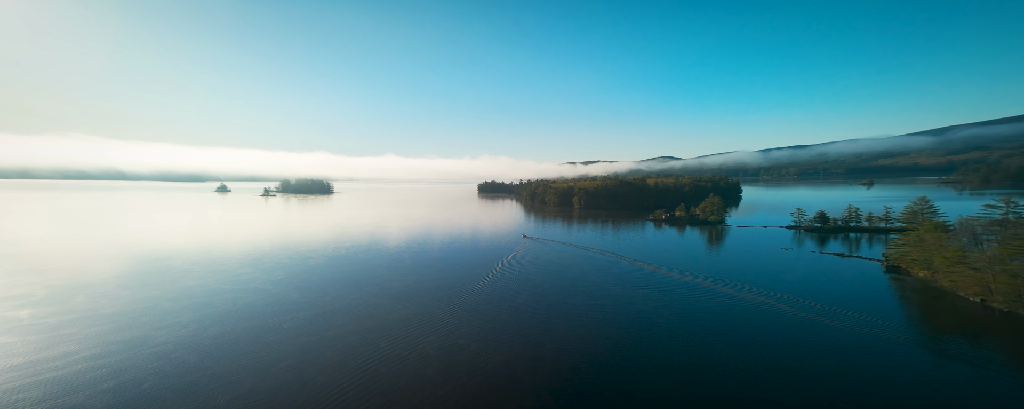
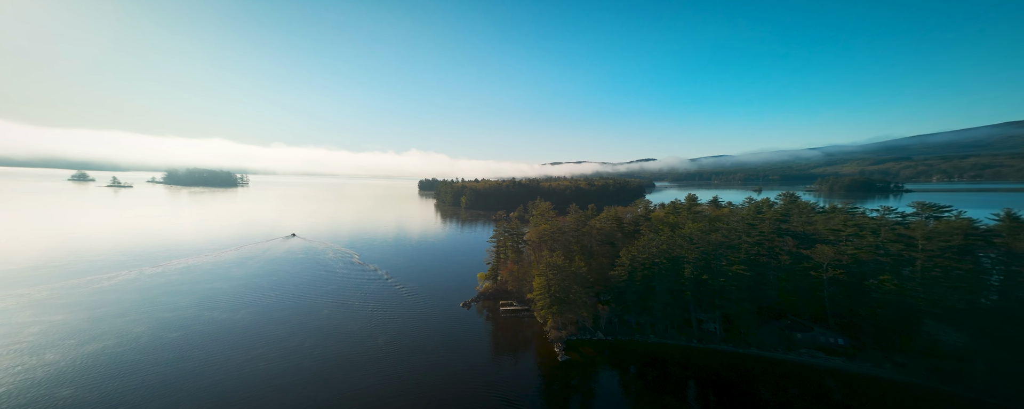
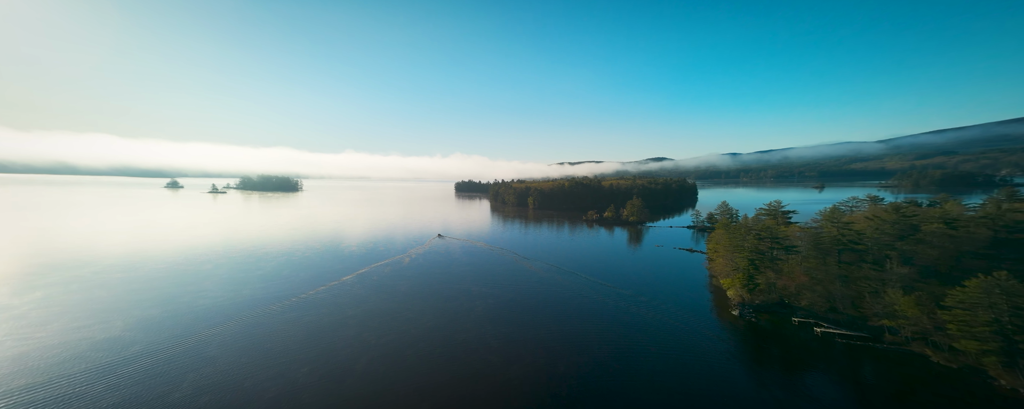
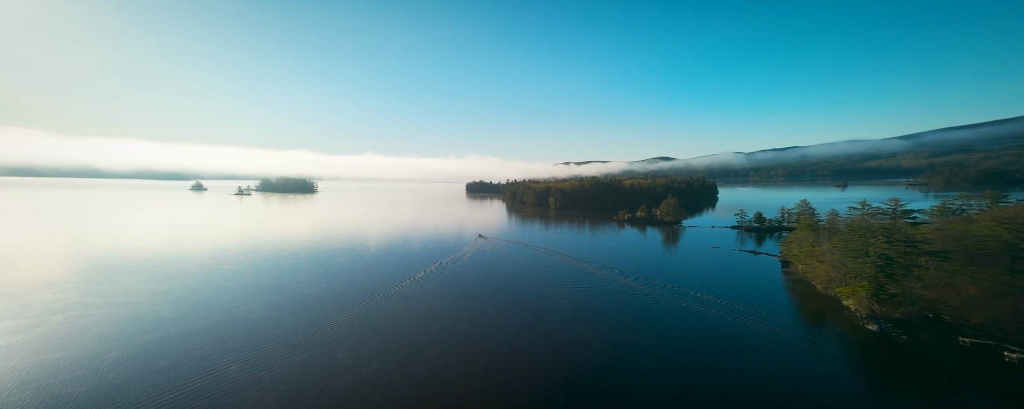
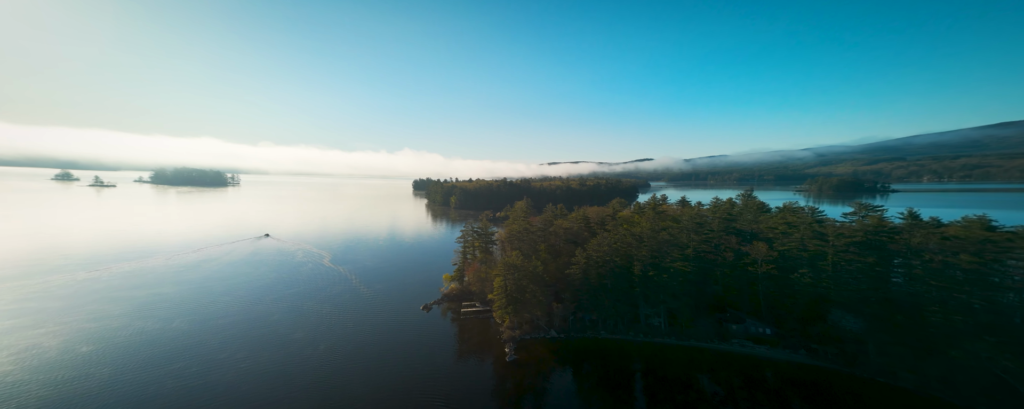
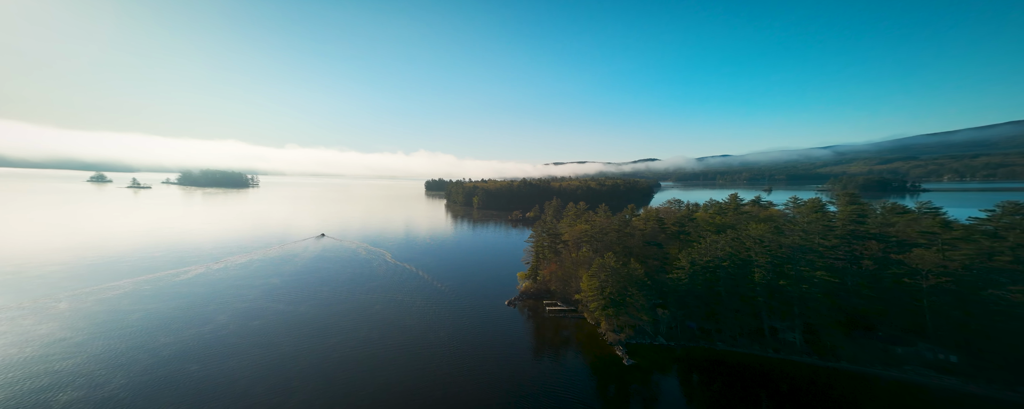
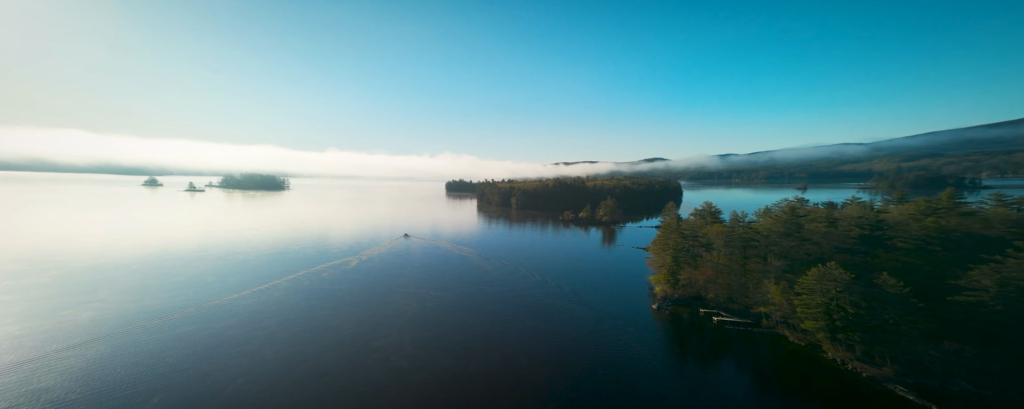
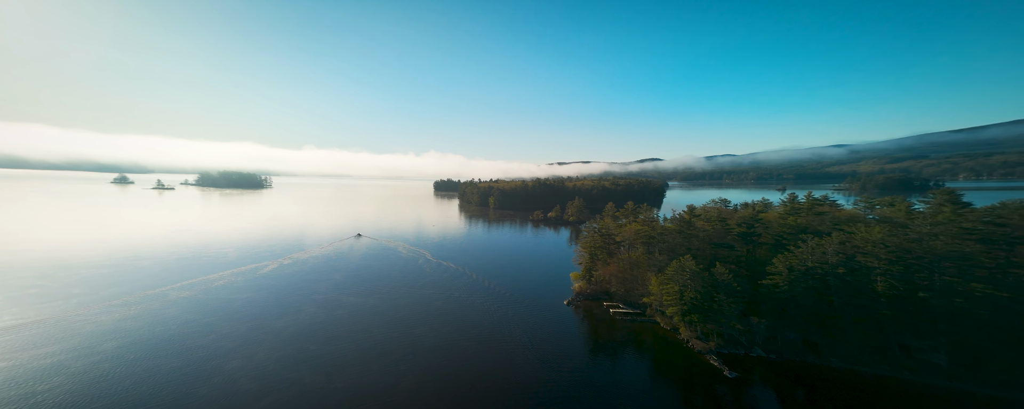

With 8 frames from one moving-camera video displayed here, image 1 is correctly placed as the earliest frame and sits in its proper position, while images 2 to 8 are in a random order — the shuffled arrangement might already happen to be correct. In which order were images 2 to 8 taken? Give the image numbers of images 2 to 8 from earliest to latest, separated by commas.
4, 3, 7, 8, 6, 2, 5
